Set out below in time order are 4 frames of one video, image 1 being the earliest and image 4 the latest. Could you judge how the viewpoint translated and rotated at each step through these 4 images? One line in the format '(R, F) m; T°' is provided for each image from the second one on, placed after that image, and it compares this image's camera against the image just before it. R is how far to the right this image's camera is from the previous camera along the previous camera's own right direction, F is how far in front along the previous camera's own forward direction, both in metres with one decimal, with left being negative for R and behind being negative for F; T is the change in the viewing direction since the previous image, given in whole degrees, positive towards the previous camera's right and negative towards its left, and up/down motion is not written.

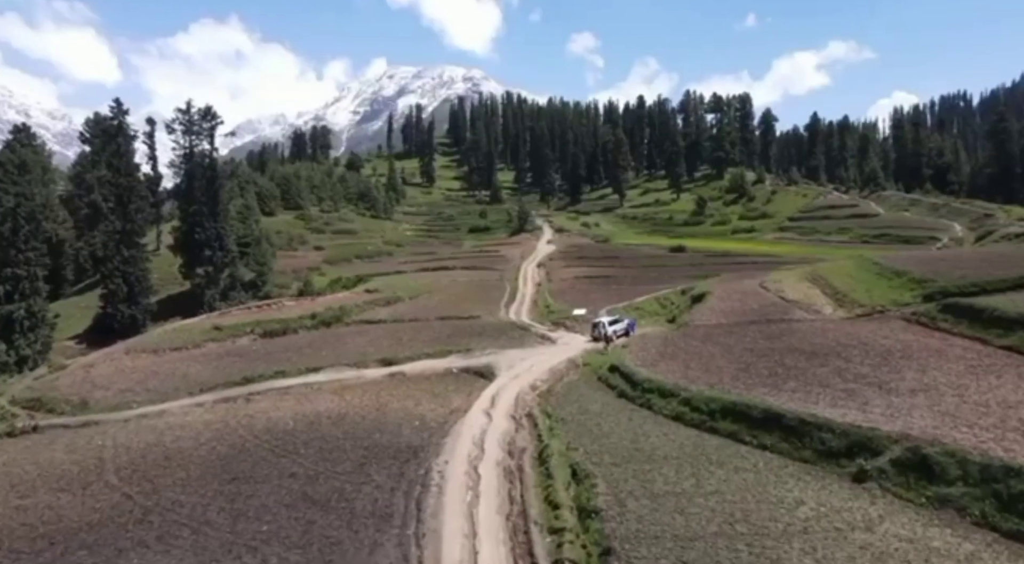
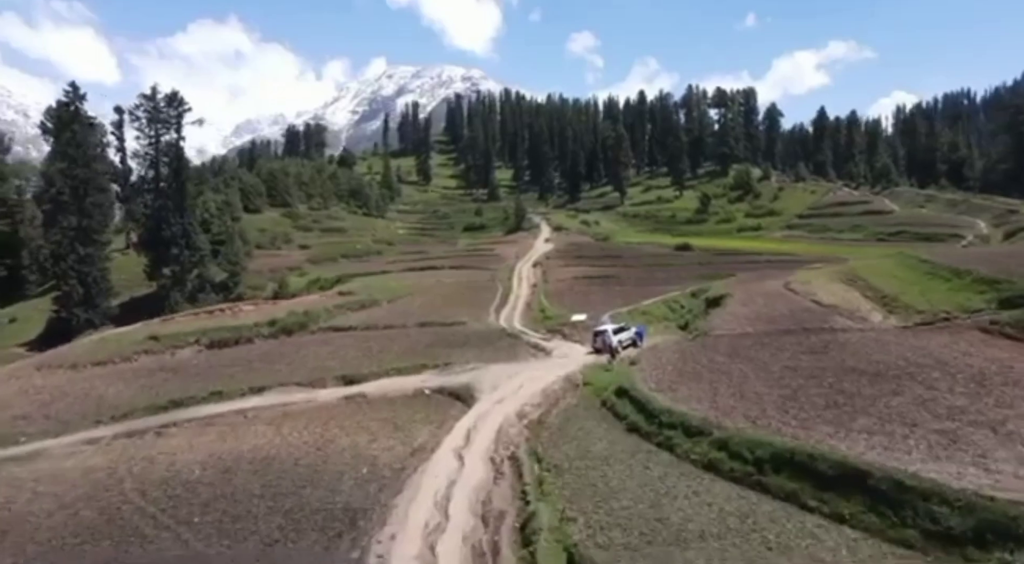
(+0.7, +7.6) m; 0°
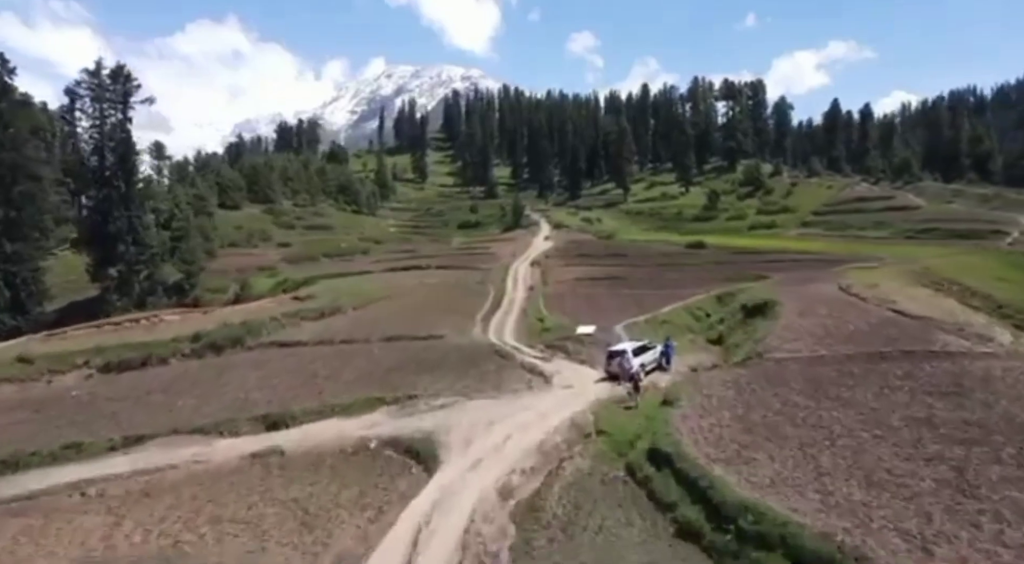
(+0.5, +10.8) m; 0°
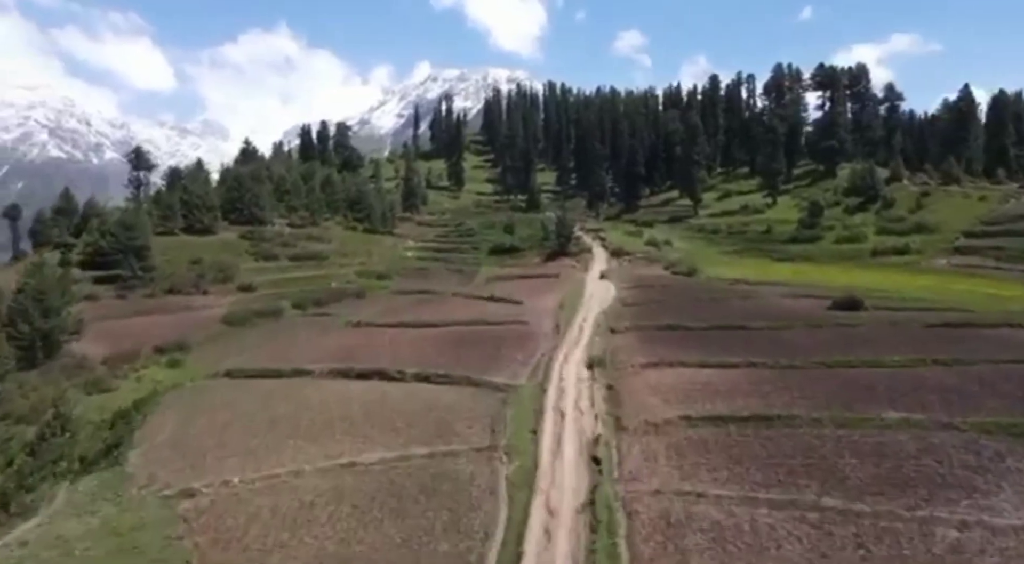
(+0.2, +37.6) m; -4°
